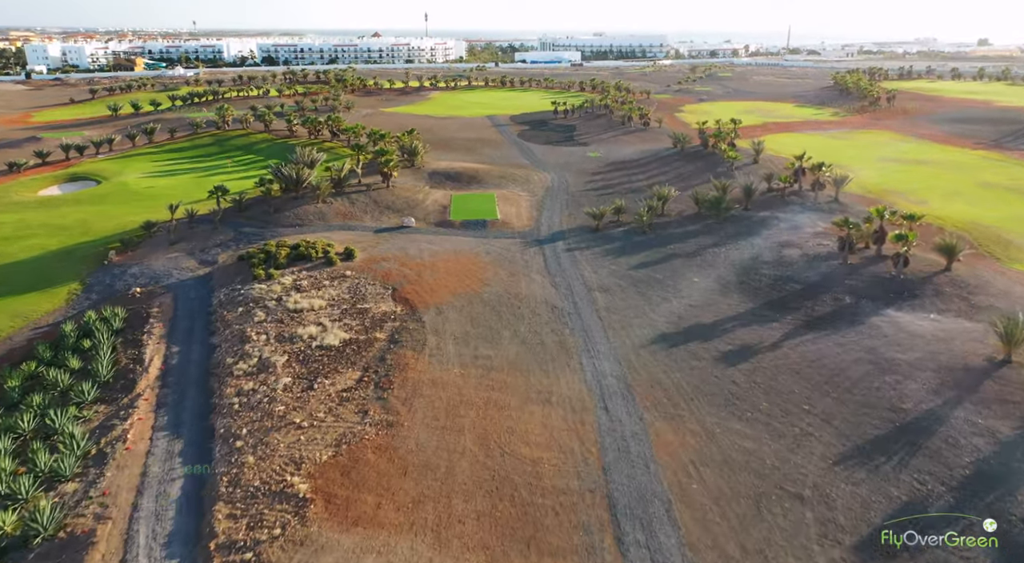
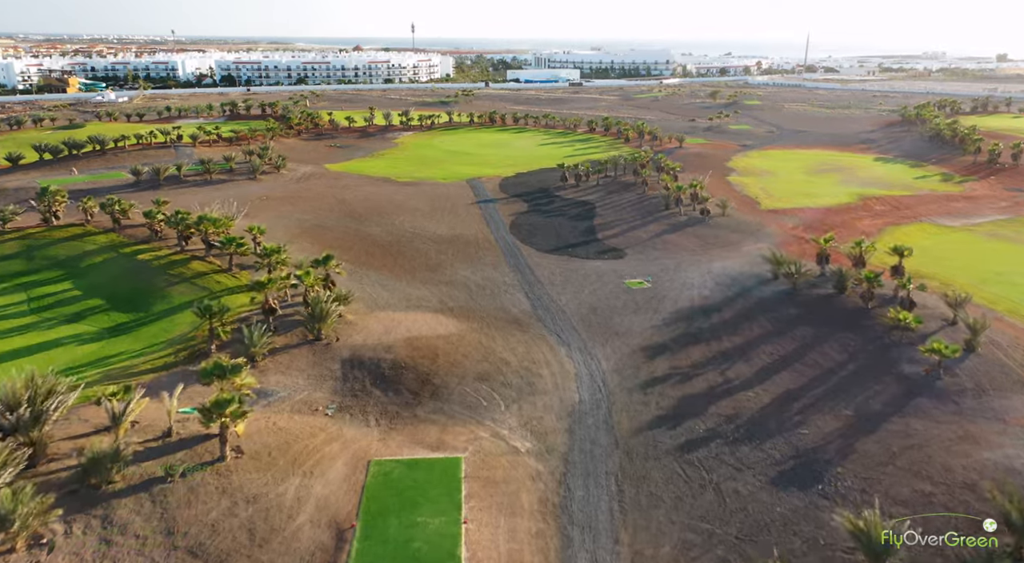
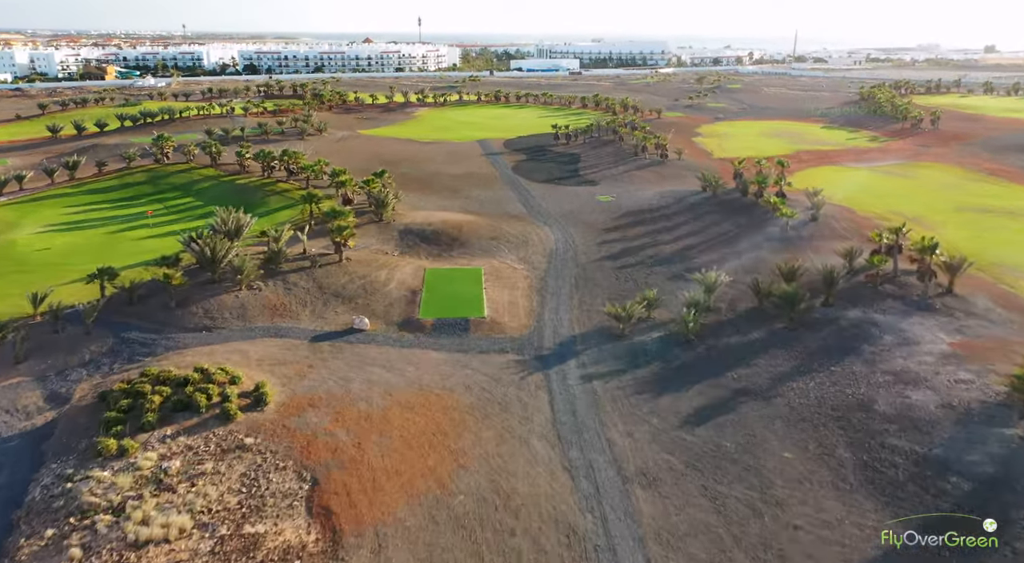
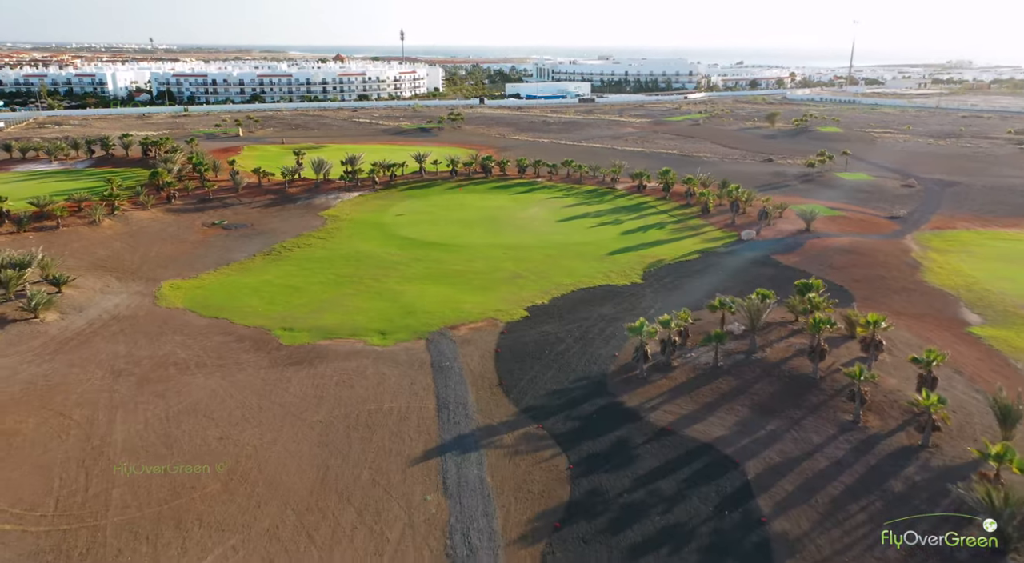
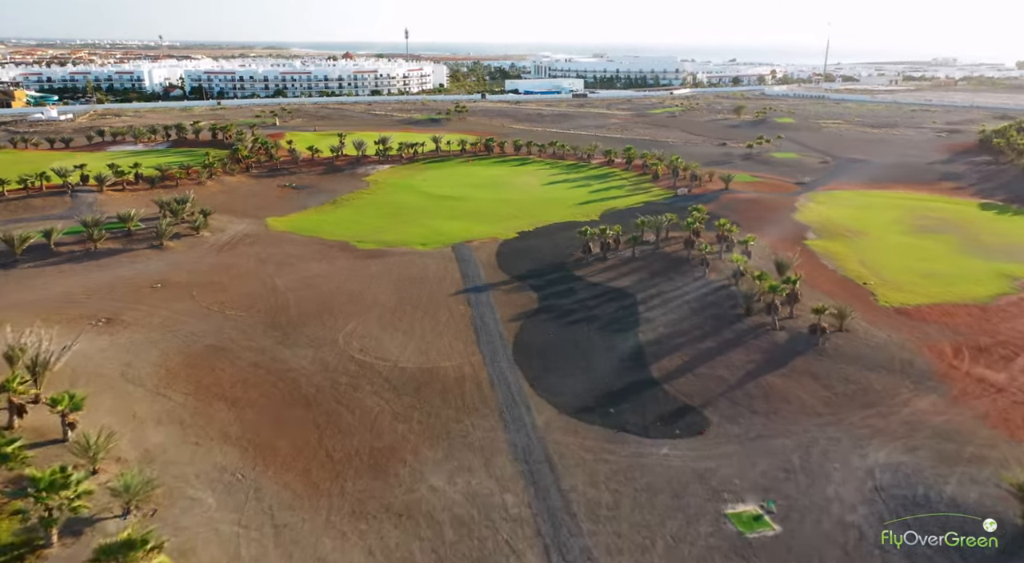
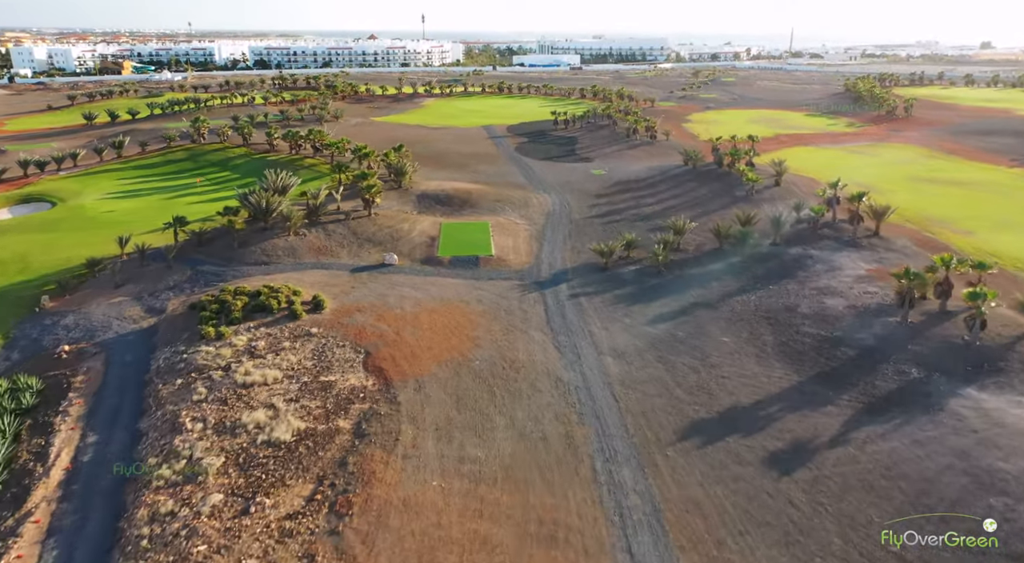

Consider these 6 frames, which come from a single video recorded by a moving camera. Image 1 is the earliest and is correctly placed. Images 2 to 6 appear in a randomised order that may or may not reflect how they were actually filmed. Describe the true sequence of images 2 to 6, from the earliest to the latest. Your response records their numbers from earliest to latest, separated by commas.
6, 3, 2, 5, 4
